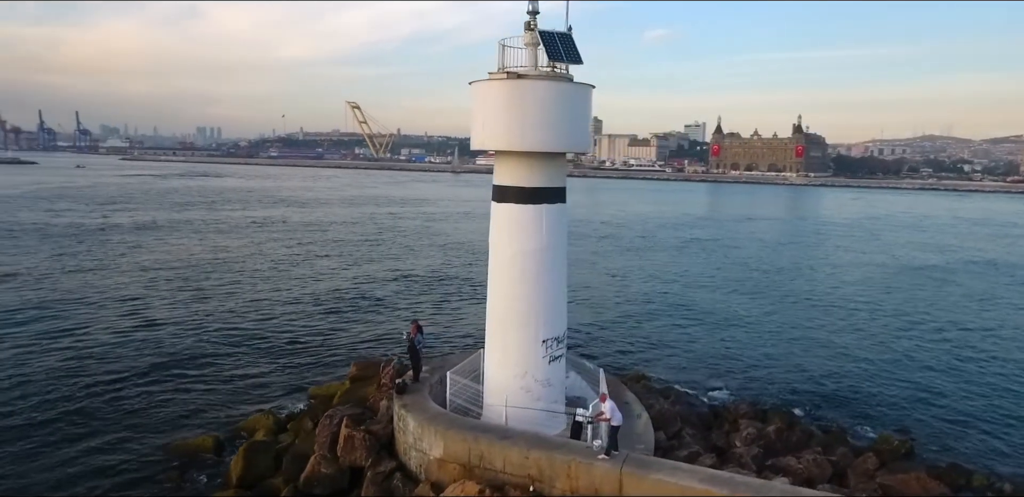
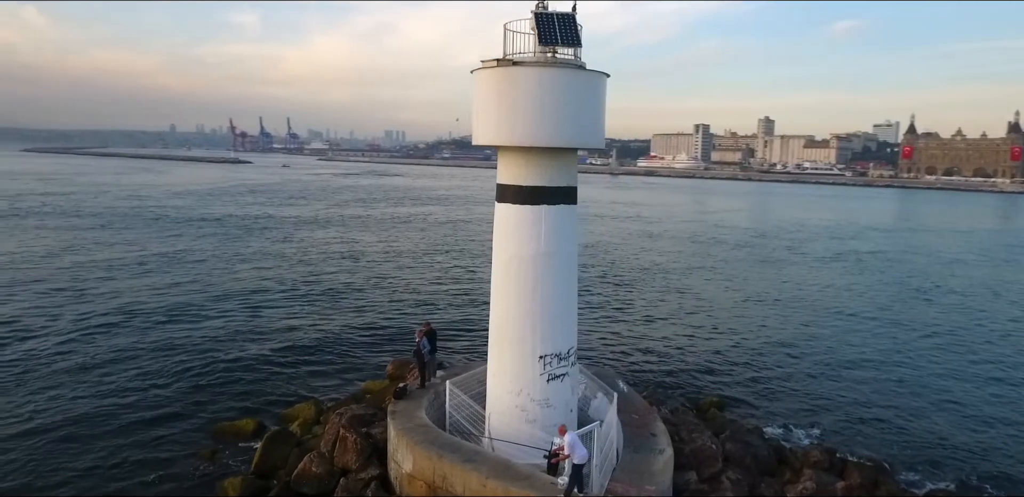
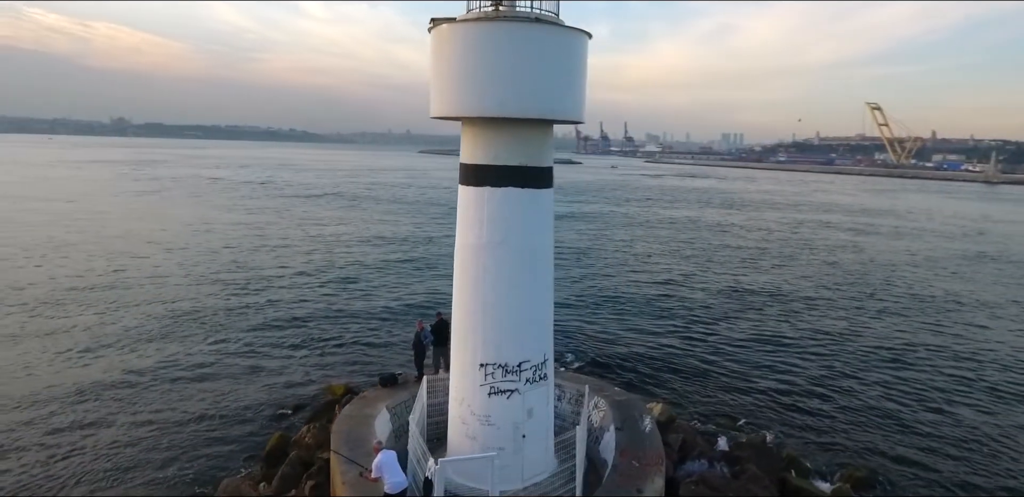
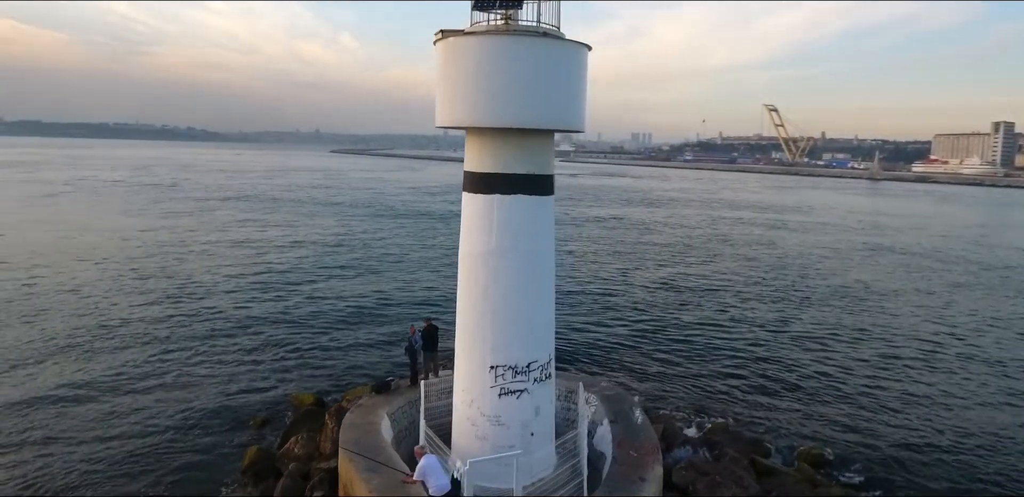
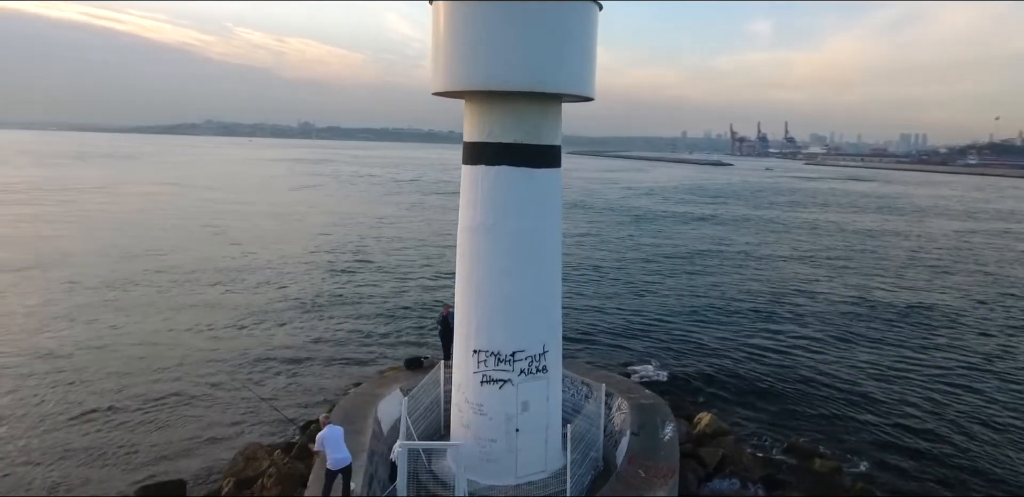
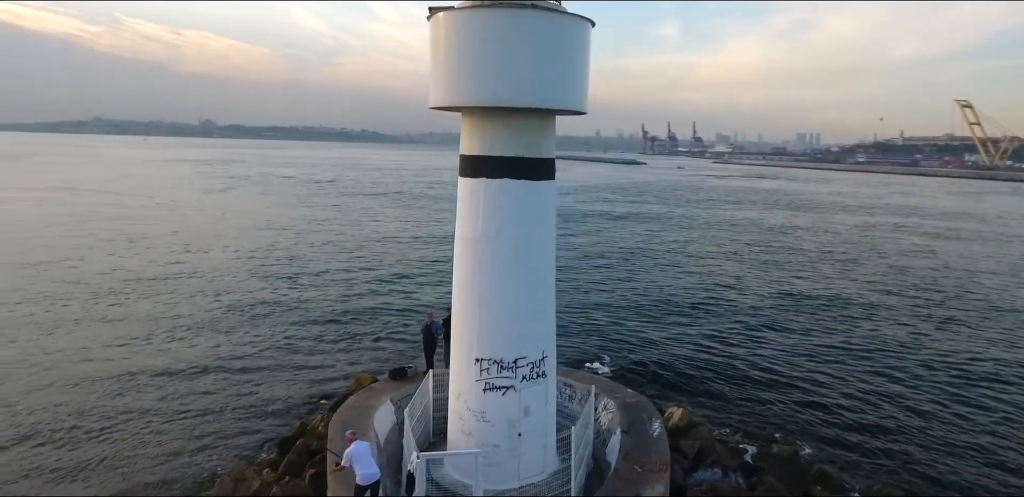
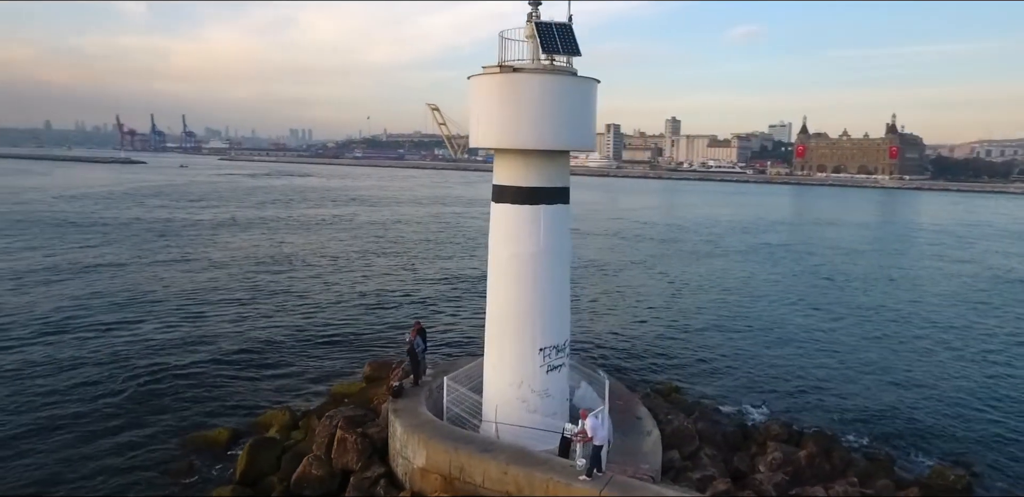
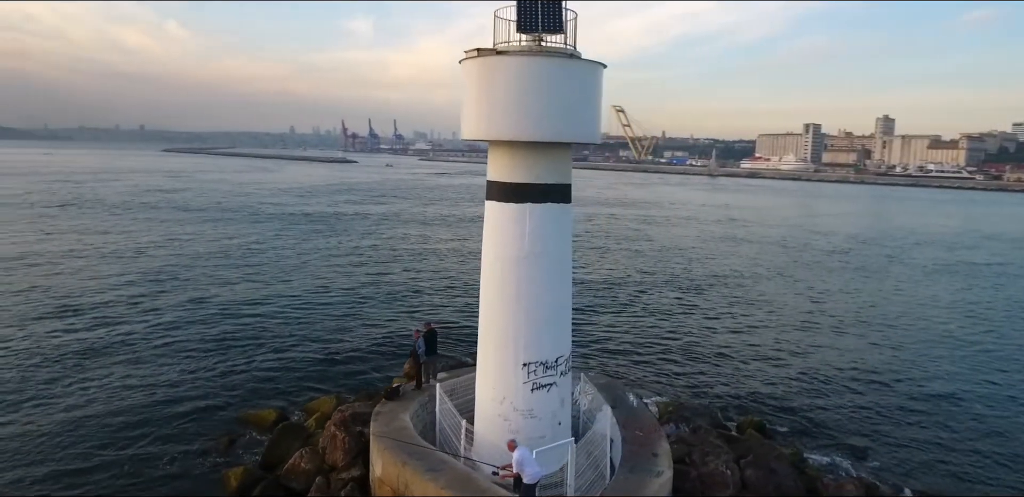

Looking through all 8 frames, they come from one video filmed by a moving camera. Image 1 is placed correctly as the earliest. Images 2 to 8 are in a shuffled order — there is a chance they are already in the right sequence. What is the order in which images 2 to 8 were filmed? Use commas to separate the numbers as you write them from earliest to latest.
7, 2, 8, 4, 3, 6, 5
